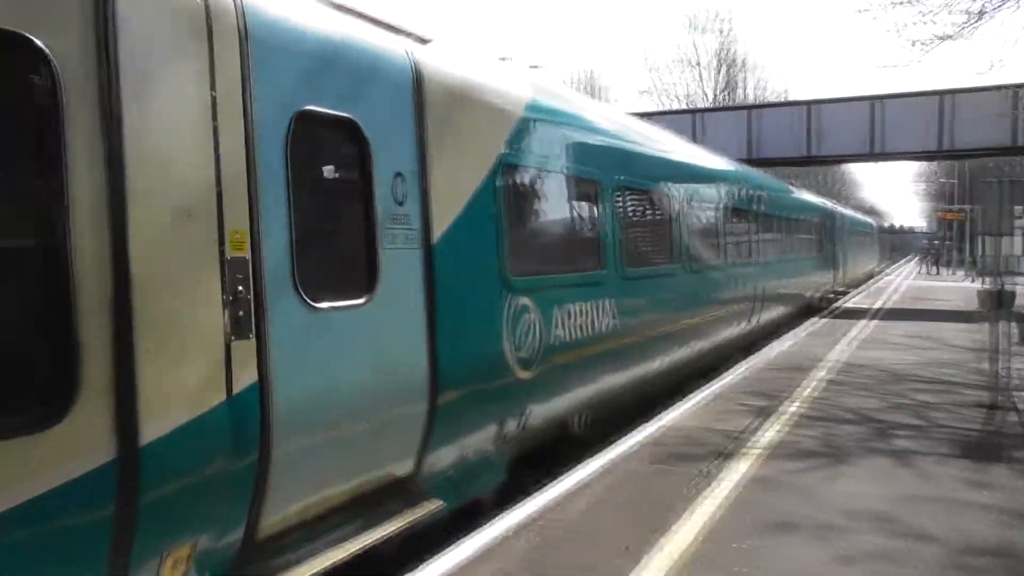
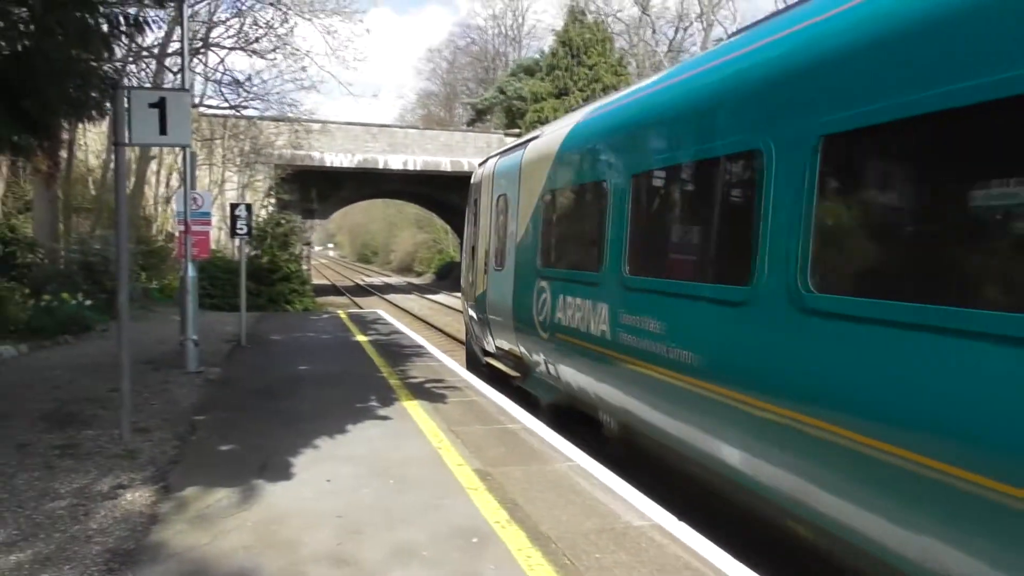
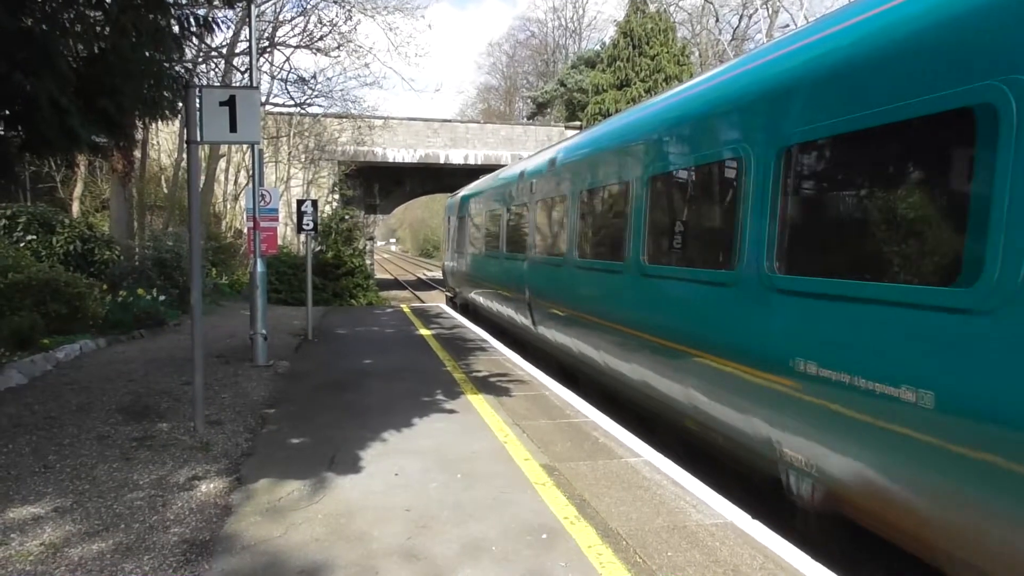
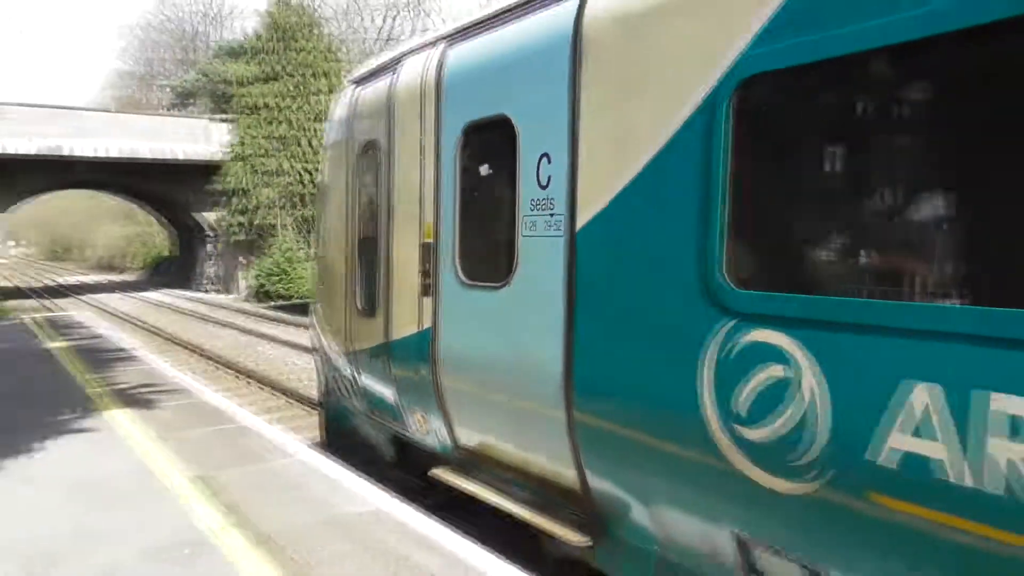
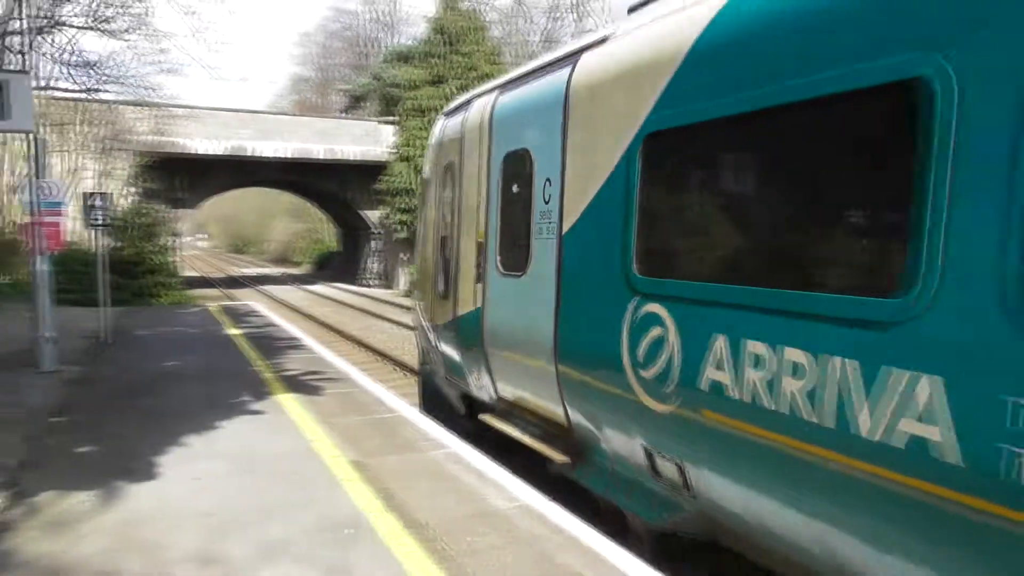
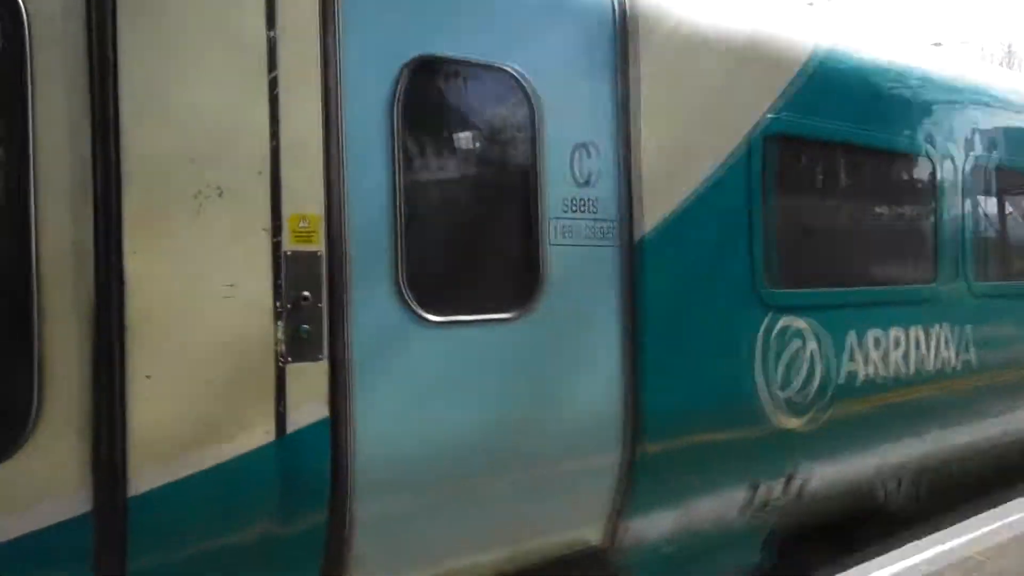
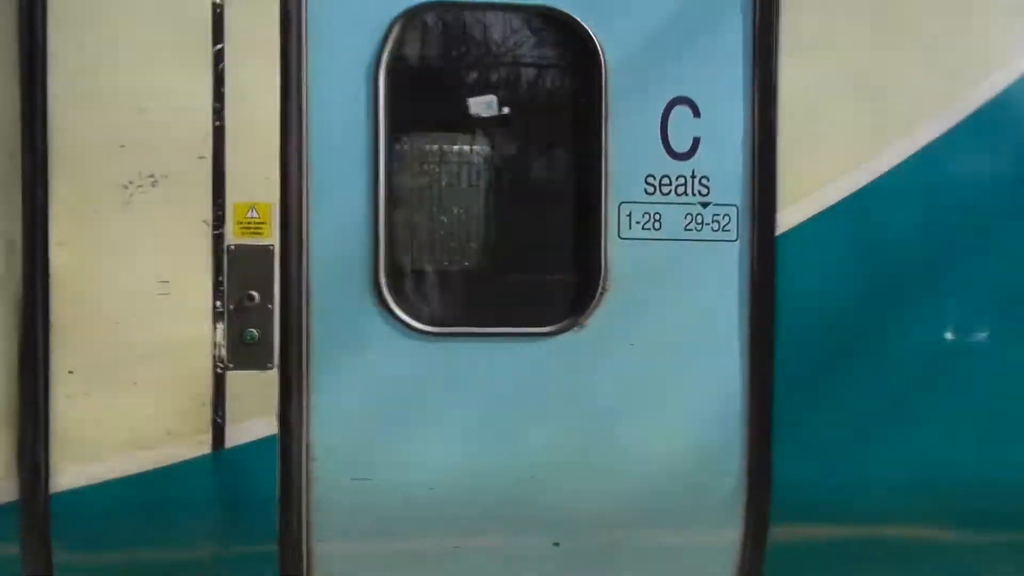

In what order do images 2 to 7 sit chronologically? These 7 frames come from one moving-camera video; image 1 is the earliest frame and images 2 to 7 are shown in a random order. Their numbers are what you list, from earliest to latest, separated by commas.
6, 7, 4, 5, 2, 3
